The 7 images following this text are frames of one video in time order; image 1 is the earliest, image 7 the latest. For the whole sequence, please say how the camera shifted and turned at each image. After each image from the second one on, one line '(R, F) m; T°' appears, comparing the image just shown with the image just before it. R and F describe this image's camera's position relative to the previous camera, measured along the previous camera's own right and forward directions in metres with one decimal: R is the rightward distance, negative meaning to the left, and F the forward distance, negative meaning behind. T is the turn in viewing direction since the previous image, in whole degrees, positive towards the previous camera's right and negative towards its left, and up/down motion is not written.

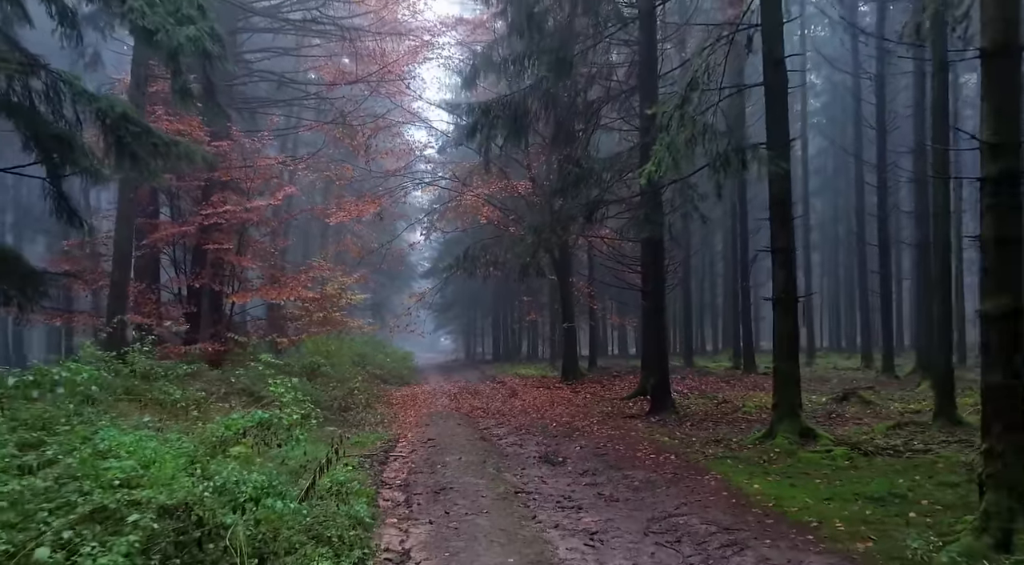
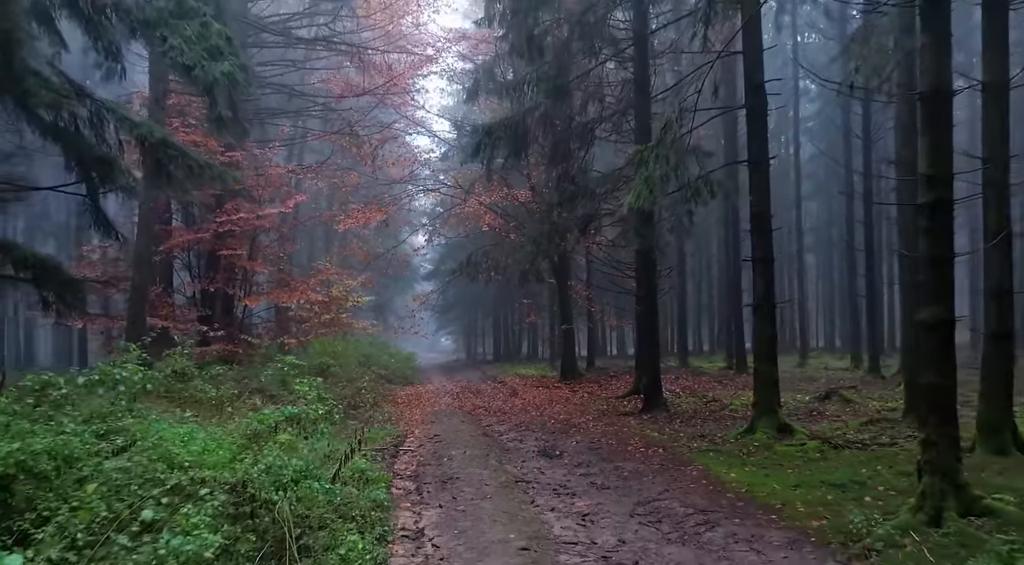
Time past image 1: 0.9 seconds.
(0.0, -0.9) m; 0°
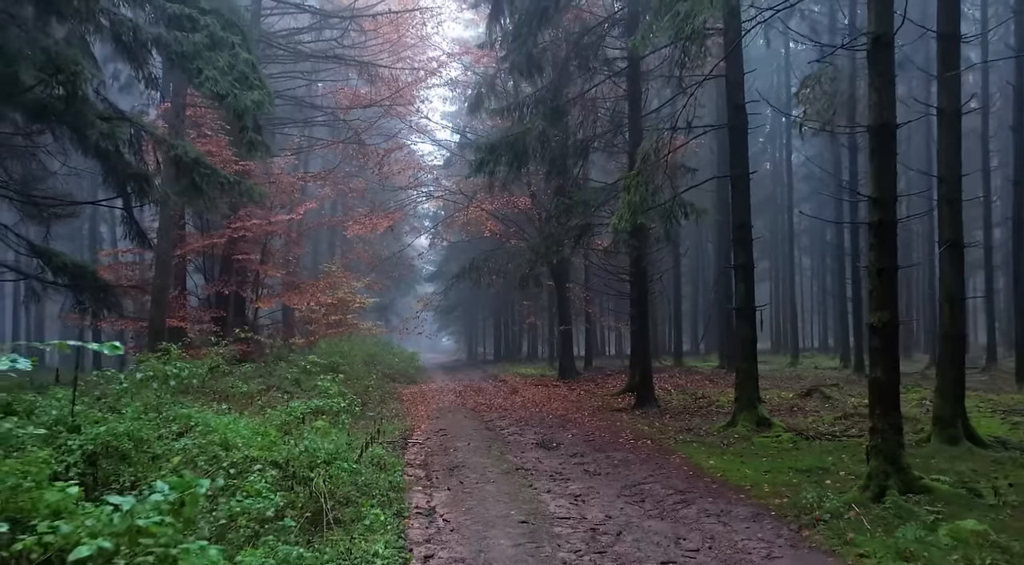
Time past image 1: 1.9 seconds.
(0.0, -1.0) m; 0°
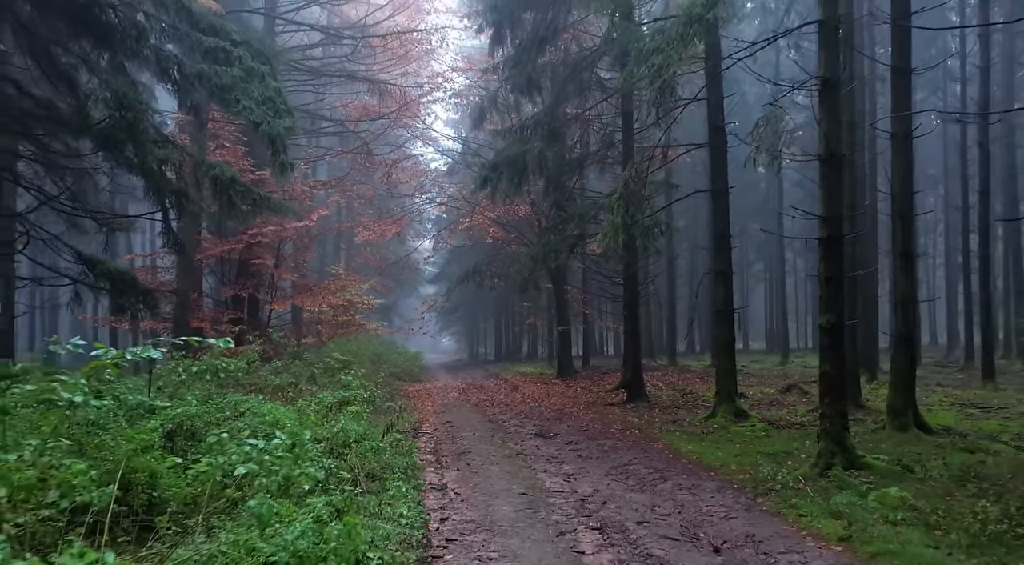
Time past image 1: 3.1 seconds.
(0.0, -1.3) m; 0°
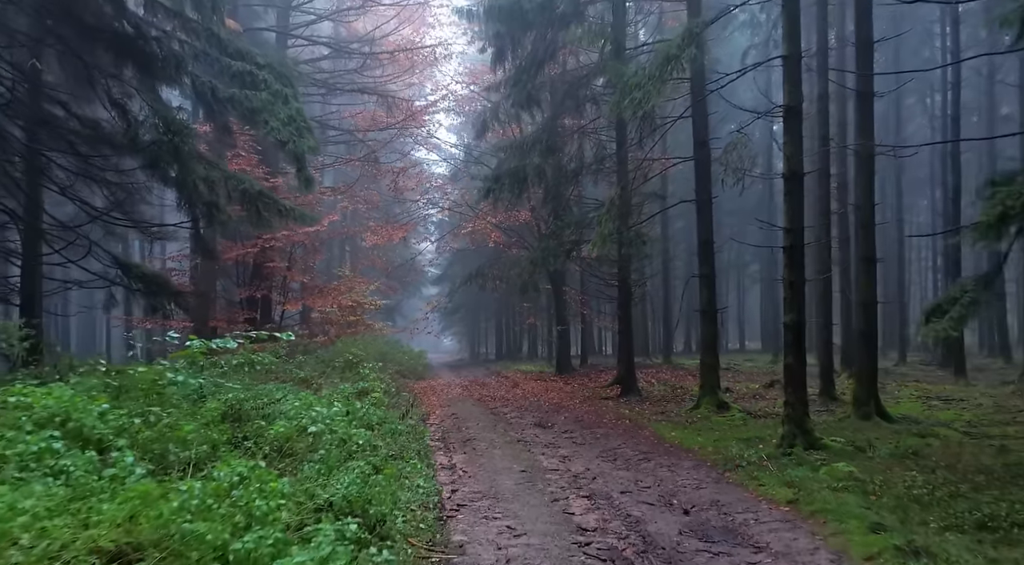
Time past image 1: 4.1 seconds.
(0.0, -1.3) m; 0°
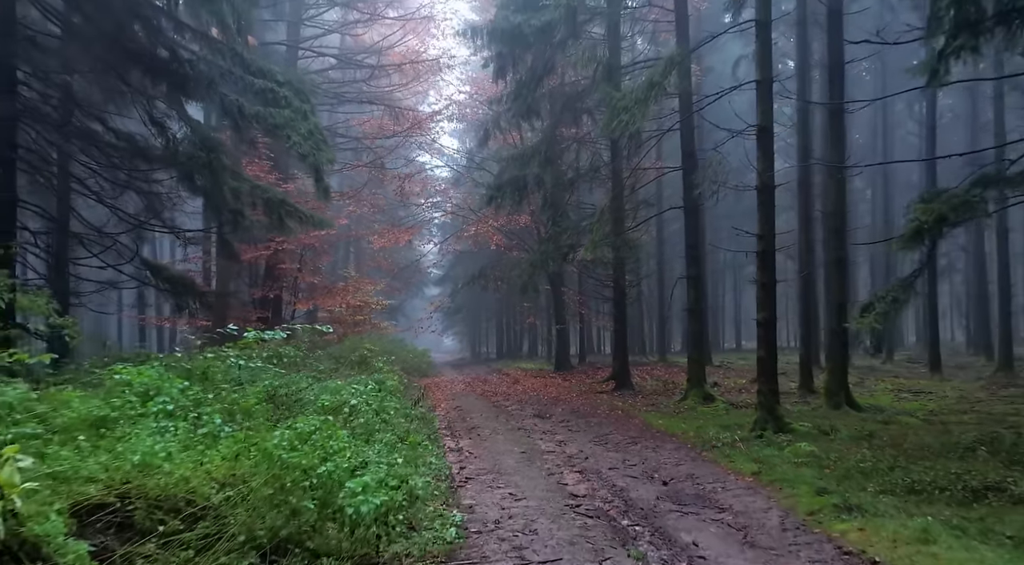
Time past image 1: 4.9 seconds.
(0.0, -1.2) m; 0°
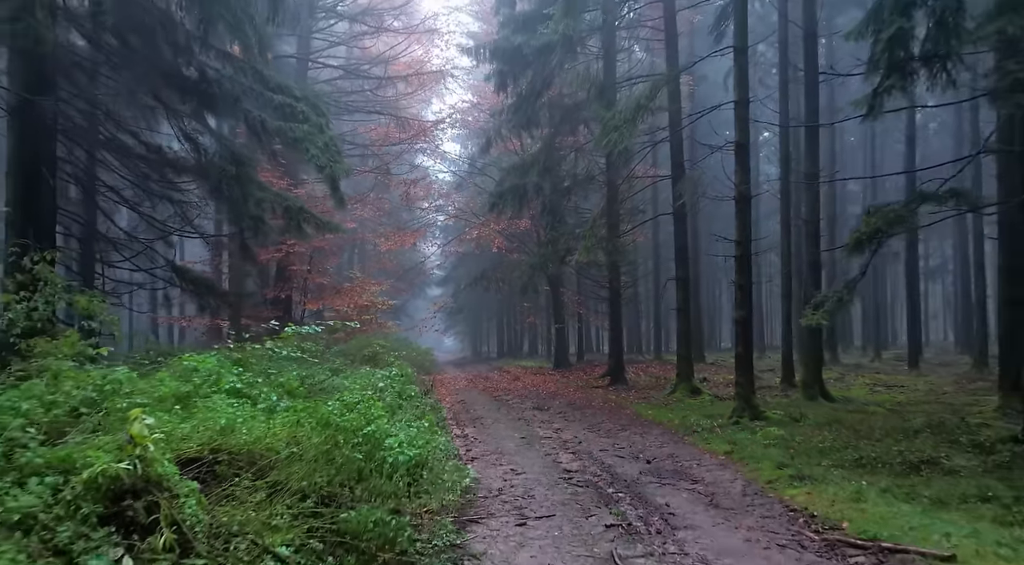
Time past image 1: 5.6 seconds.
(0.0, -1.2) m; 0°
